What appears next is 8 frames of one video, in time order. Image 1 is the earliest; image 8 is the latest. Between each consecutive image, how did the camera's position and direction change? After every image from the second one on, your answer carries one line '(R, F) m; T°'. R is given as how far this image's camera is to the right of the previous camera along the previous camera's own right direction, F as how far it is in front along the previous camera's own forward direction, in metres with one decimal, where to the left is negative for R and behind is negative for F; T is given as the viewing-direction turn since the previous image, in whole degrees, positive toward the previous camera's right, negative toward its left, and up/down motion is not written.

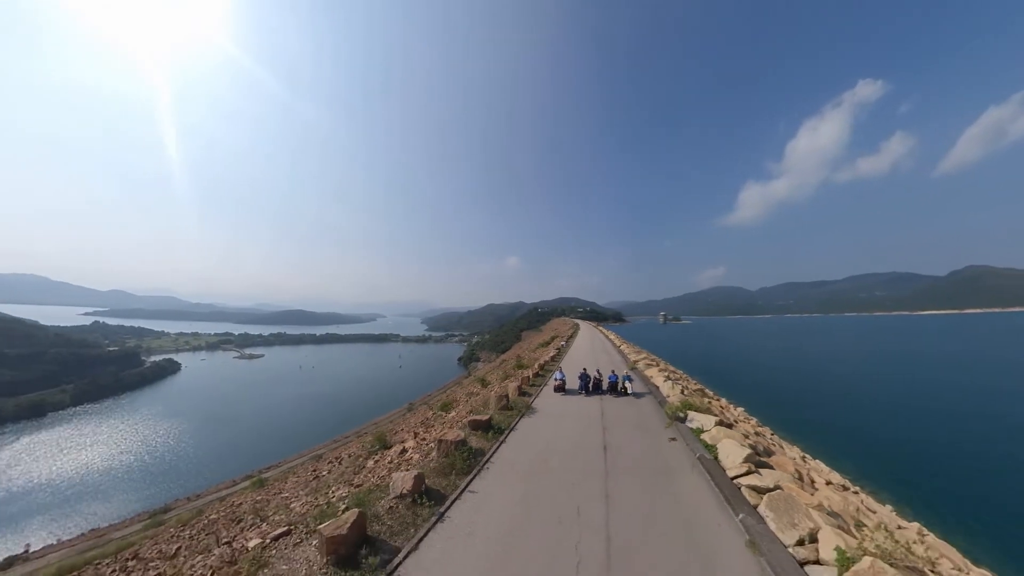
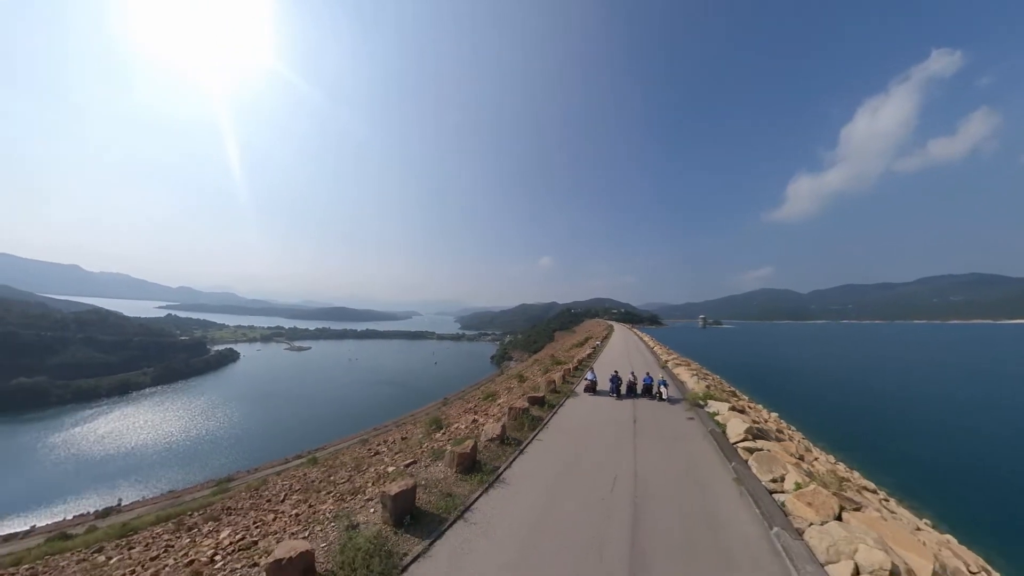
(-0.1, -0.5) m; -5°
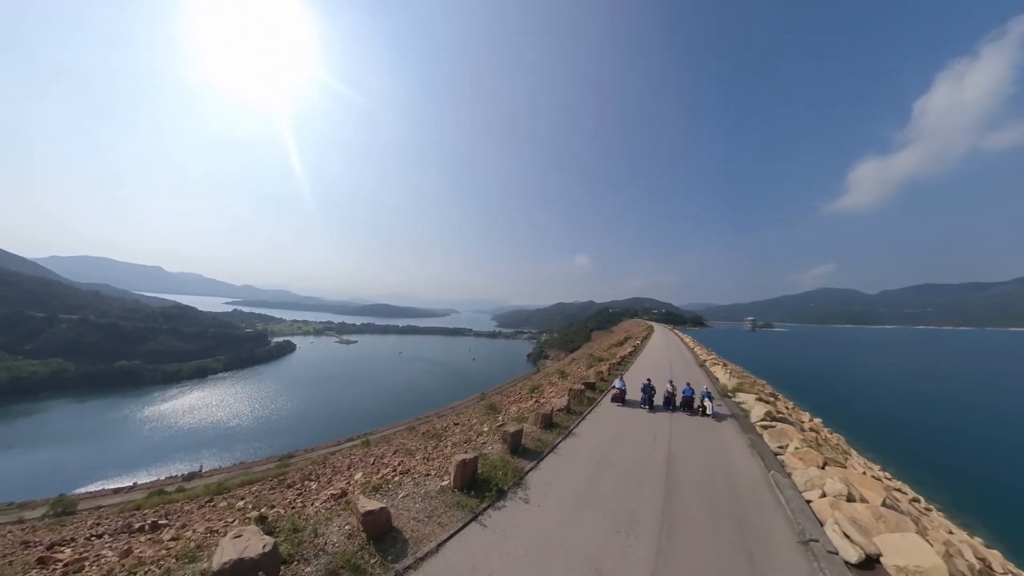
(-0.2, -0.5) m; -6°
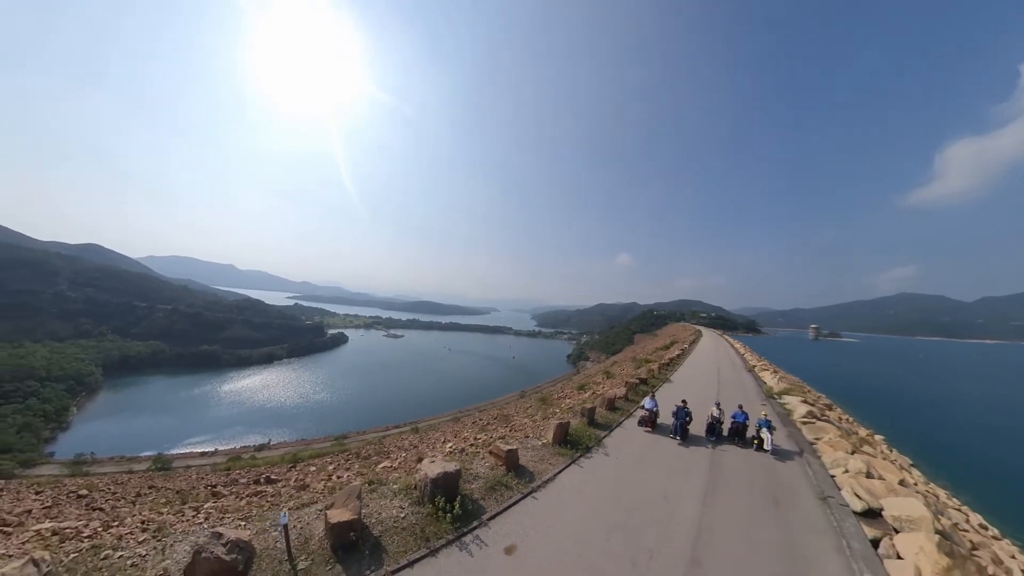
(+0.1, +0.2) m; -7°
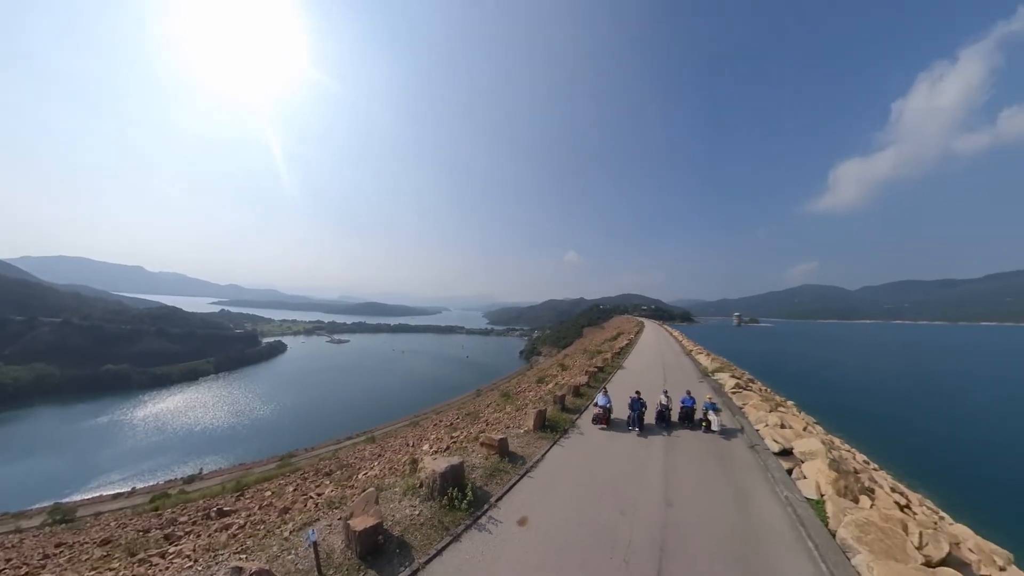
(-0.4, -0.4) m; +8°
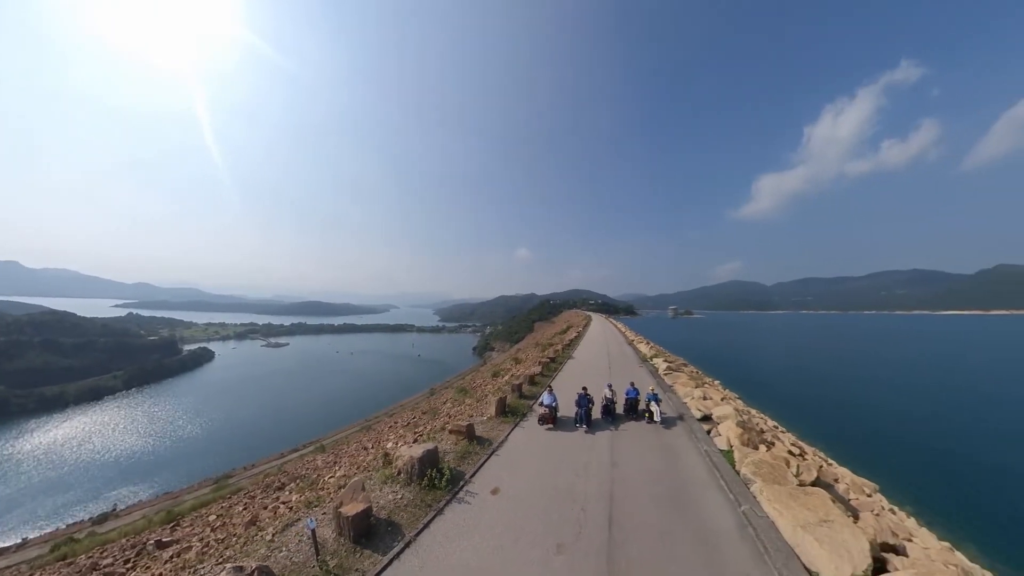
(-0.3, -0.5) m; +8°
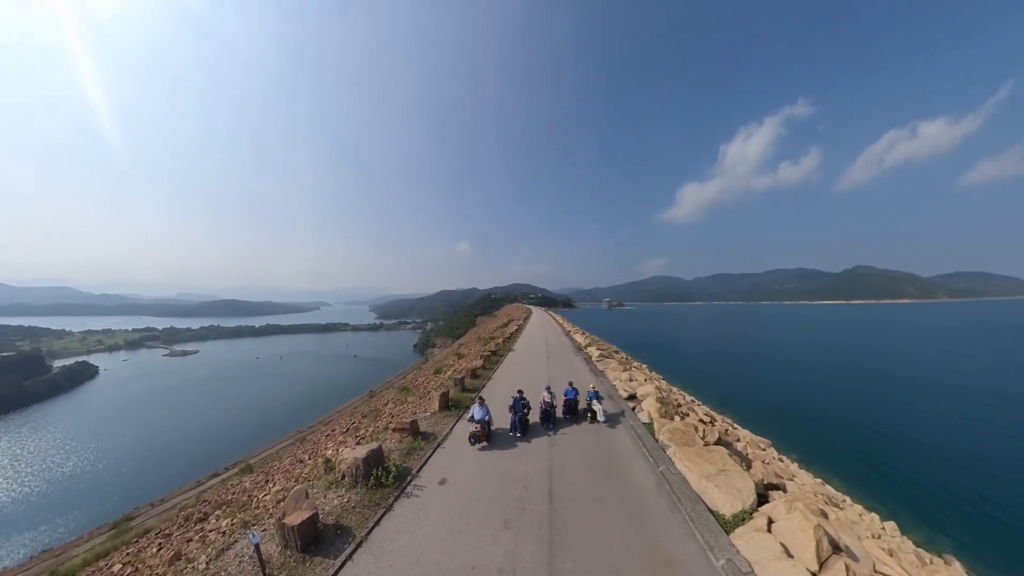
(-0.2, -0.4) m; +10°
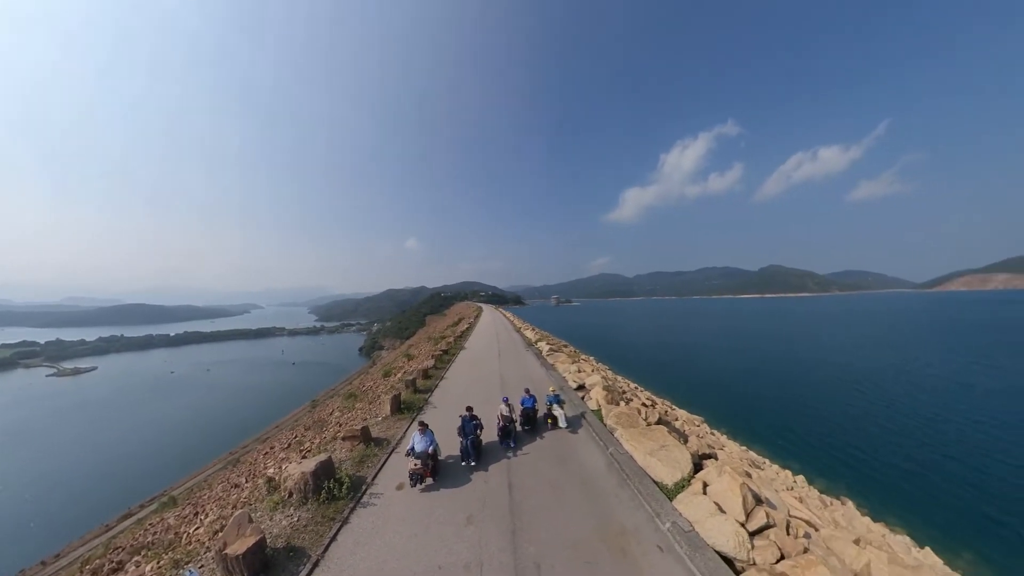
(-0.2, -0.2) m; +8°
